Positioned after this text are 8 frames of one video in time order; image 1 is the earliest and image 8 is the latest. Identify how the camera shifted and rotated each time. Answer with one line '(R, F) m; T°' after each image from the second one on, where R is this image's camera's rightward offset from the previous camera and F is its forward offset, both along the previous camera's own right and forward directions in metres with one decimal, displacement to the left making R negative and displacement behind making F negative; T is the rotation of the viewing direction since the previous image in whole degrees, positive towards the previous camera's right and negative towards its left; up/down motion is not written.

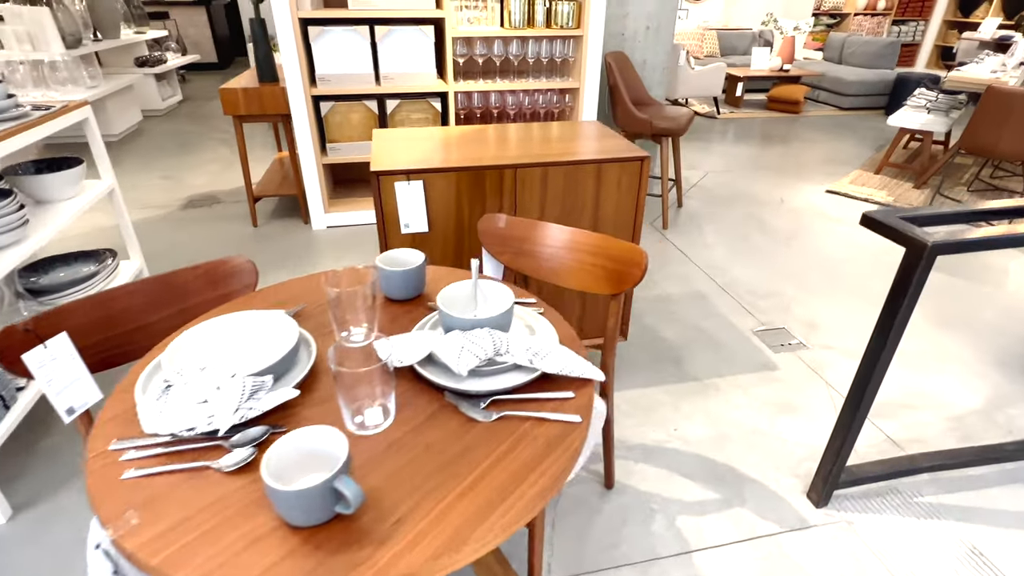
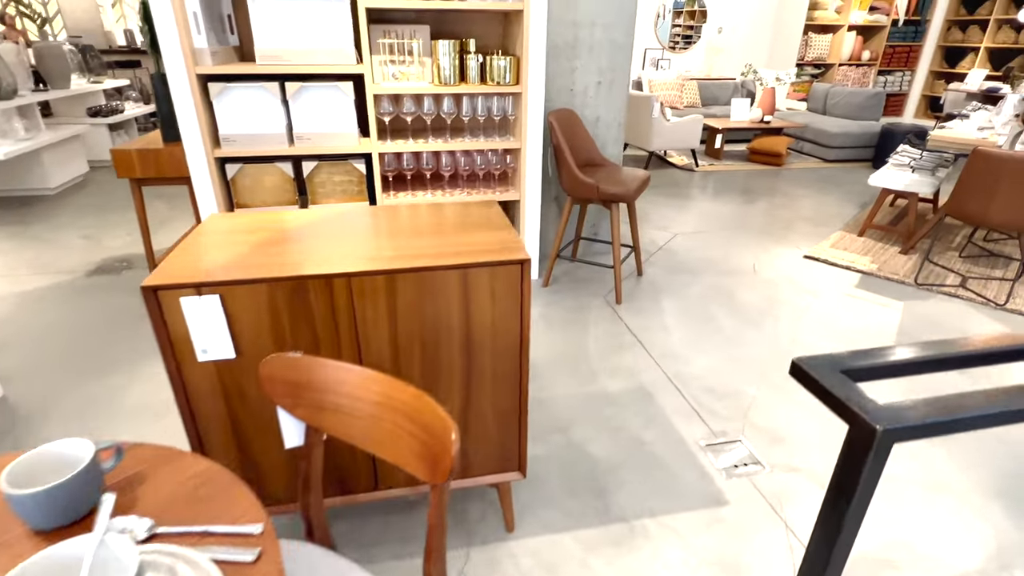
(+0.4, +0.4) m; 0°
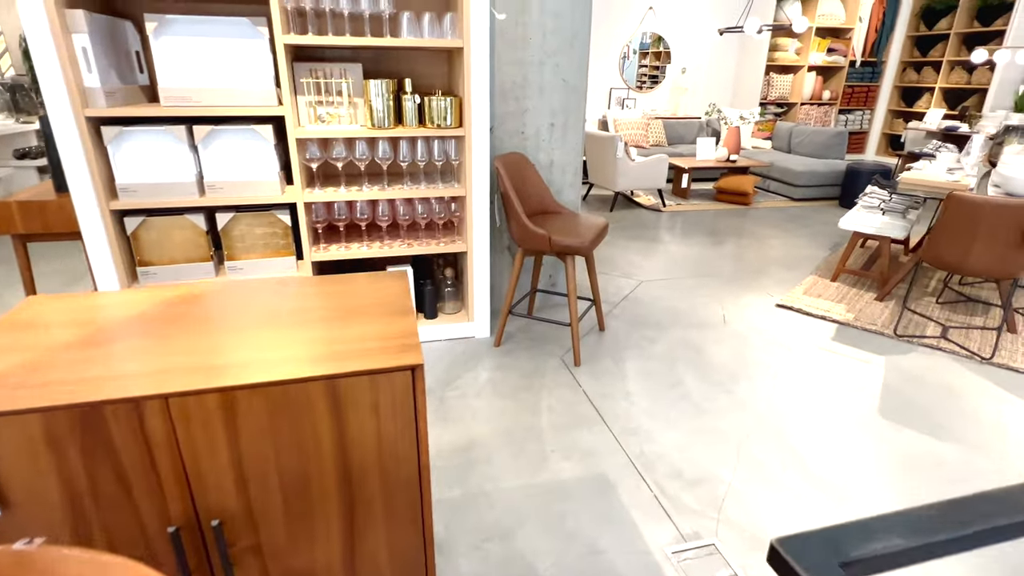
(+0.2, +0.3) m; +2°
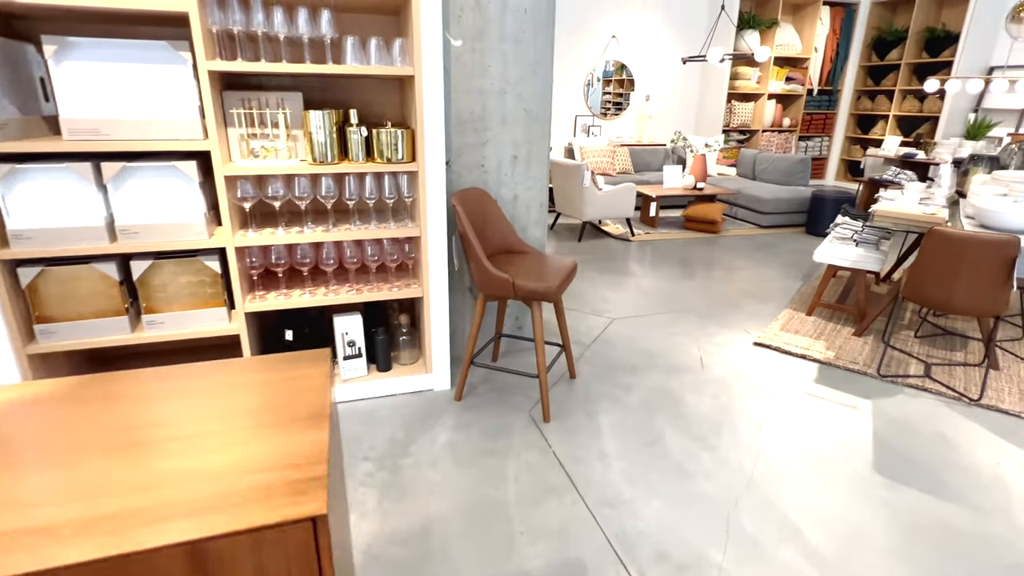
(0.0, +0.2) m; +3°
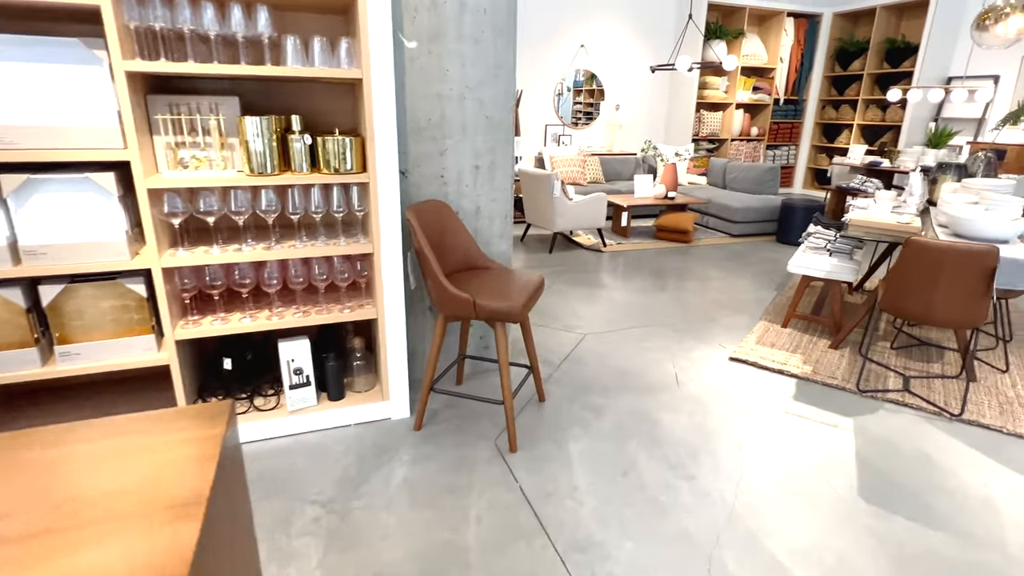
(+0.1, +0.2) m; +3°
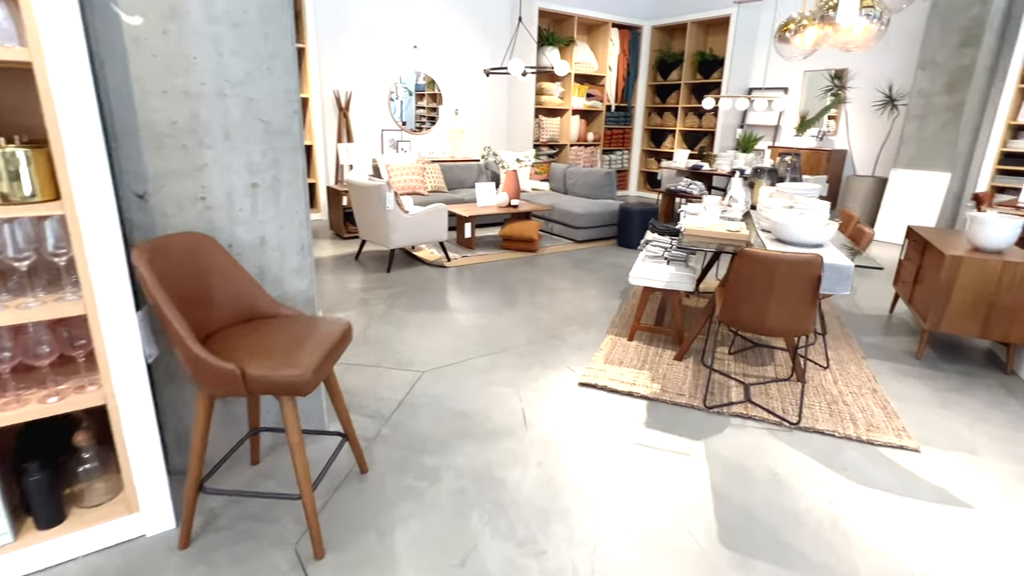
(+0.2, +0.4) m; +15°
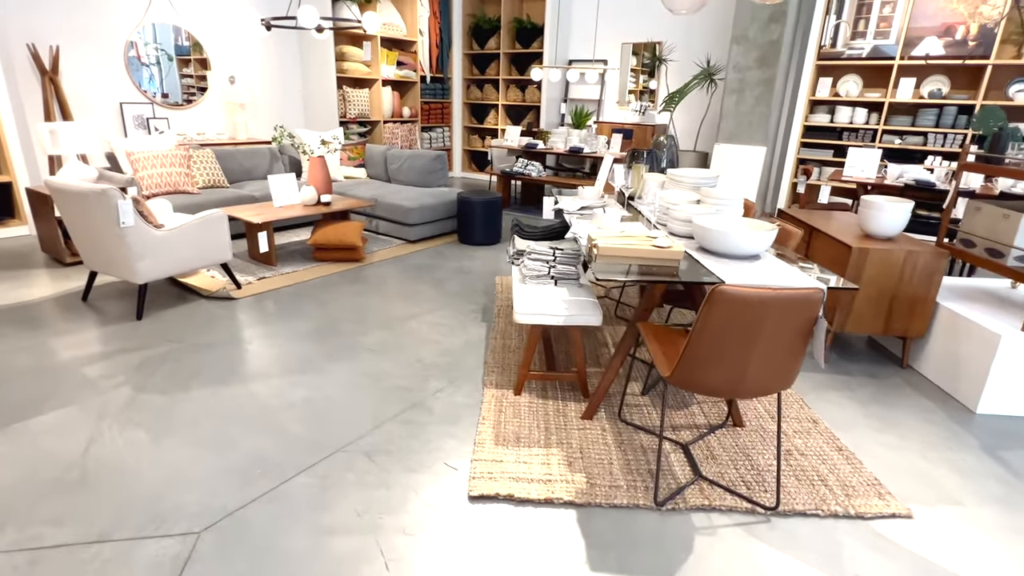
(0.0, +1.0) m; +19°
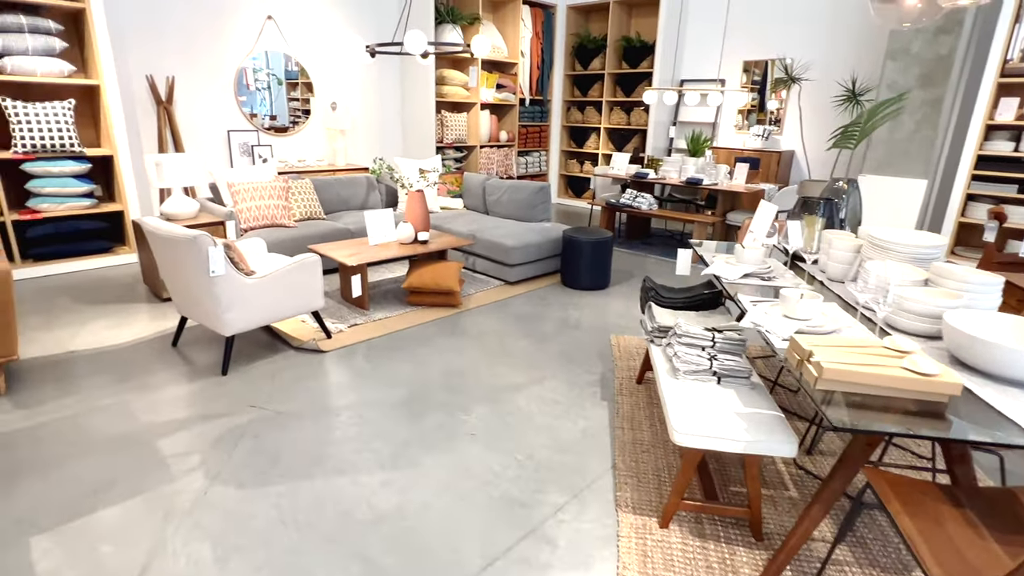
(-0.3, +0.5) m; -8°
